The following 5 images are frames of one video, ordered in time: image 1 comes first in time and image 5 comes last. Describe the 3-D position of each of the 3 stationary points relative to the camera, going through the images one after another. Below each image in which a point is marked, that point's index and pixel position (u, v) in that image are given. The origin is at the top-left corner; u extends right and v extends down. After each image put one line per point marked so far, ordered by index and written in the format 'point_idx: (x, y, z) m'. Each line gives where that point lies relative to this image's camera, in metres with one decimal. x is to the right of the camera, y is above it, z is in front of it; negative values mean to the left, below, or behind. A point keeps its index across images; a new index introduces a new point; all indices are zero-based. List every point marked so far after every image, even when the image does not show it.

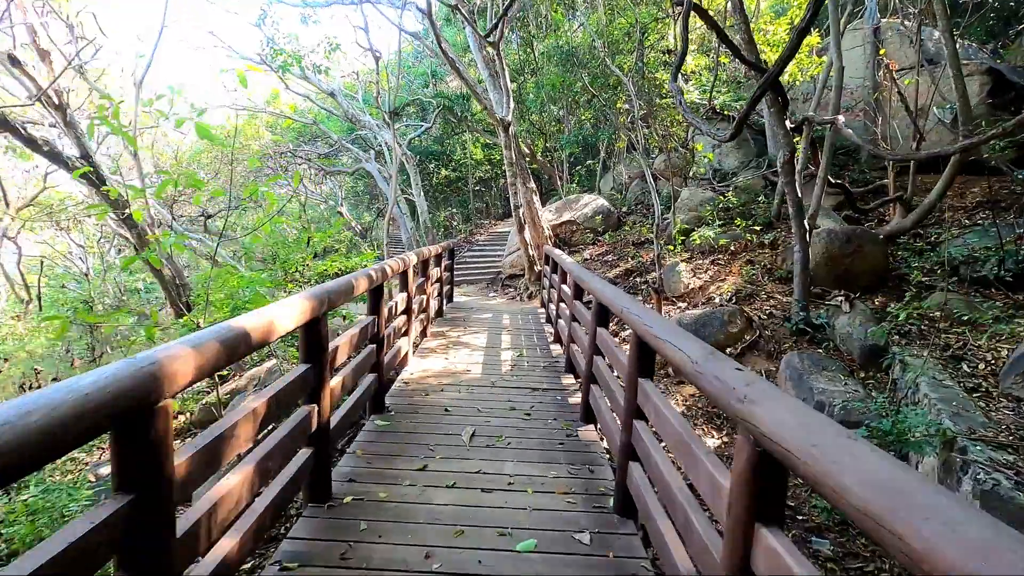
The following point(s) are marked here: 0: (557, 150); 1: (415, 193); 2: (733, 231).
0: (+1.2, +3.5, +13.7) m
1: (-2.4, +2.3, +13.0) m
2: (+2.8, +0.7, +6.8) m
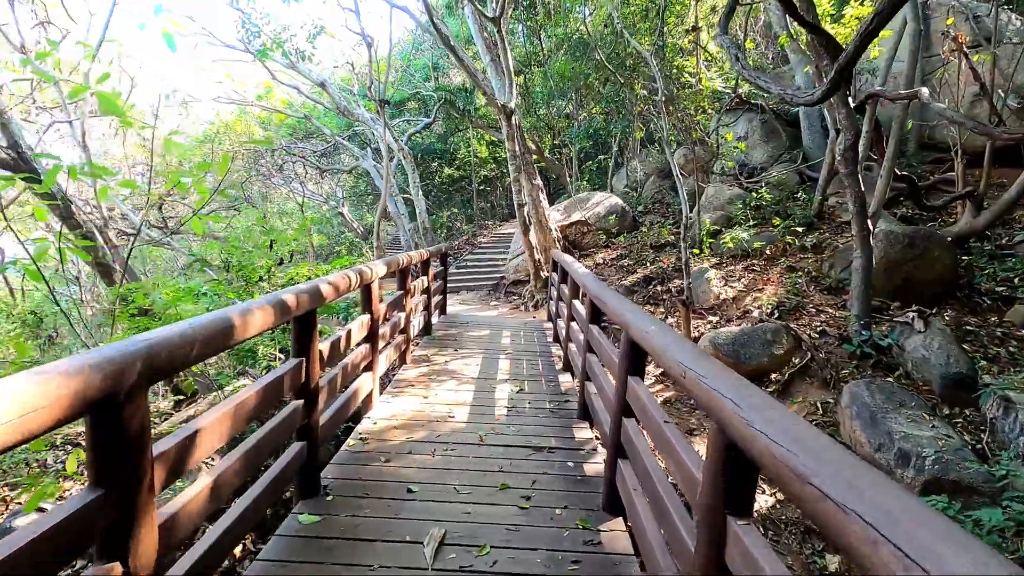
0: (+1.3, +3.4, +12.9) m
1: (-2.3, +2.2, +12.2) m
2: (+2.8, +0.6, +6.0) m
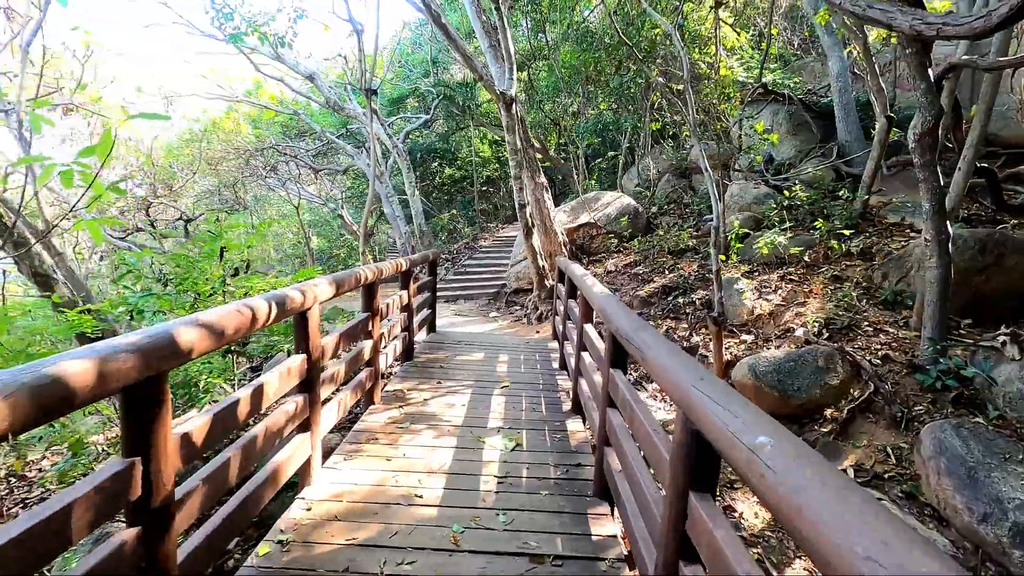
0: (+1.4, +3.3, +12.1) m
1: (-2.2, +2.0, +11.5) m
2: (+2.8, +0.5, +5.2) m
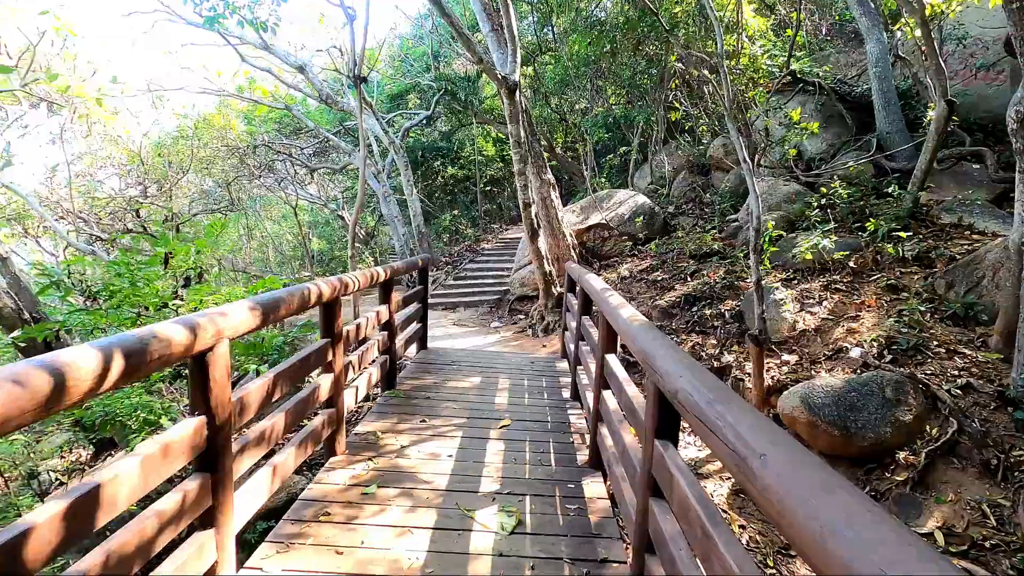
0: (+1.5, +3.2, +11.5) m
1: (-2.1, +1.9, +10.9) m
2: (+2.9, +0.4, +4.6) m
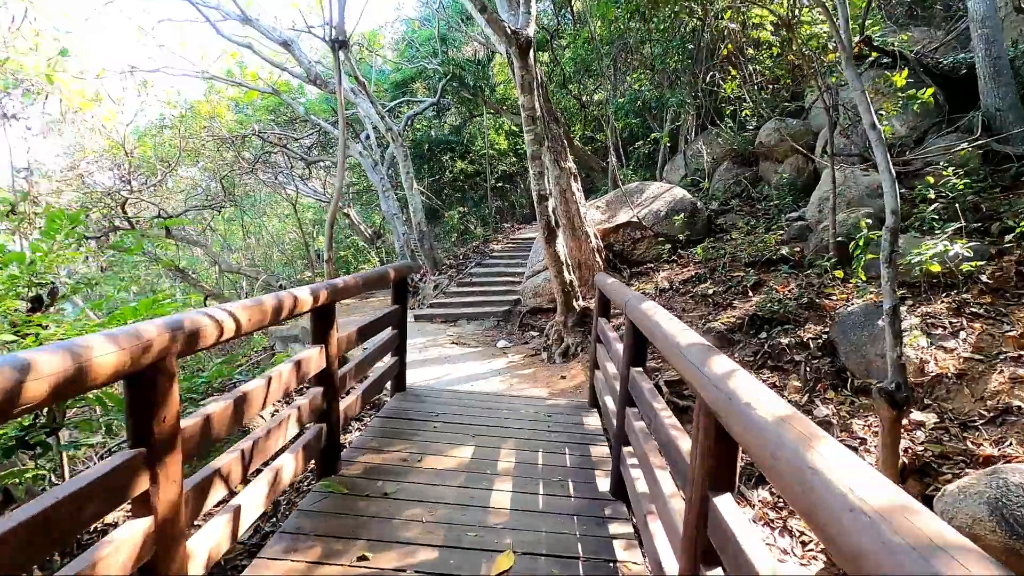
0: (+1.7, +3.1, +10.4) m
1: (-1.9, +1.8, +9.8) m
2: (+2.9, +0.3, +3.4) m
